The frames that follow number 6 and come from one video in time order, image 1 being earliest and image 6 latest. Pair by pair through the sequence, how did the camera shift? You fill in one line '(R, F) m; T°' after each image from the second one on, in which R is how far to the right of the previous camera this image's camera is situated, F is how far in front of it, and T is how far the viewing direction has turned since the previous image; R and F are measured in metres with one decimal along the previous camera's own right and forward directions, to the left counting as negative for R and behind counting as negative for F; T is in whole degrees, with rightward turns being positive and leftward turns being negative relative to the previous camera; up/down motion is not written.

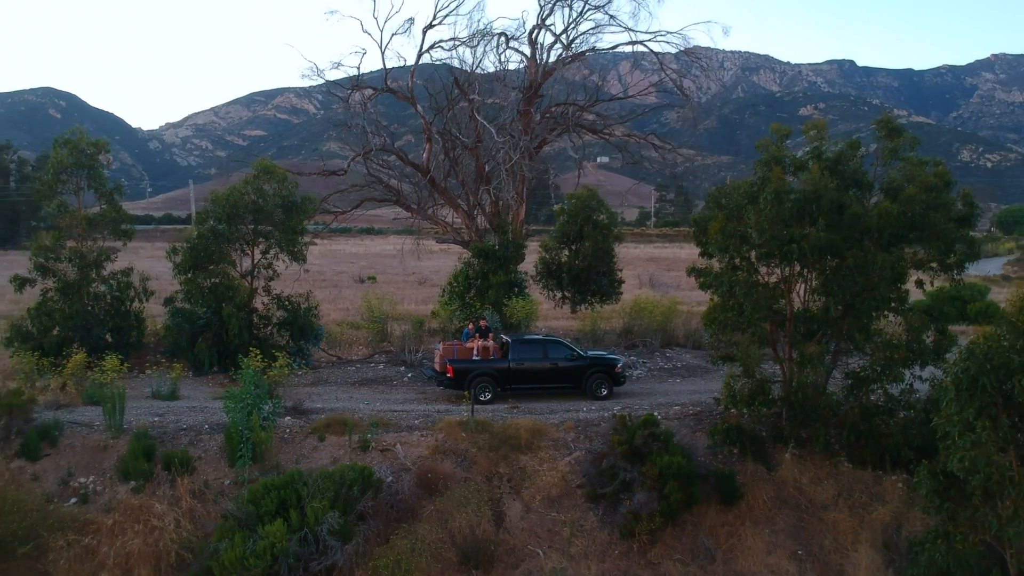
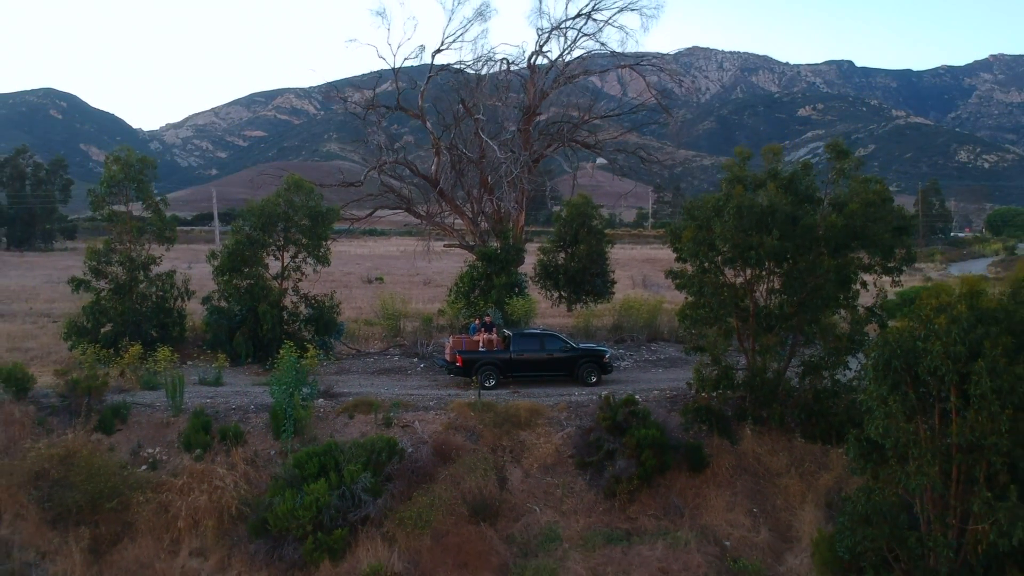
(0.0, -2.1) m; 0°
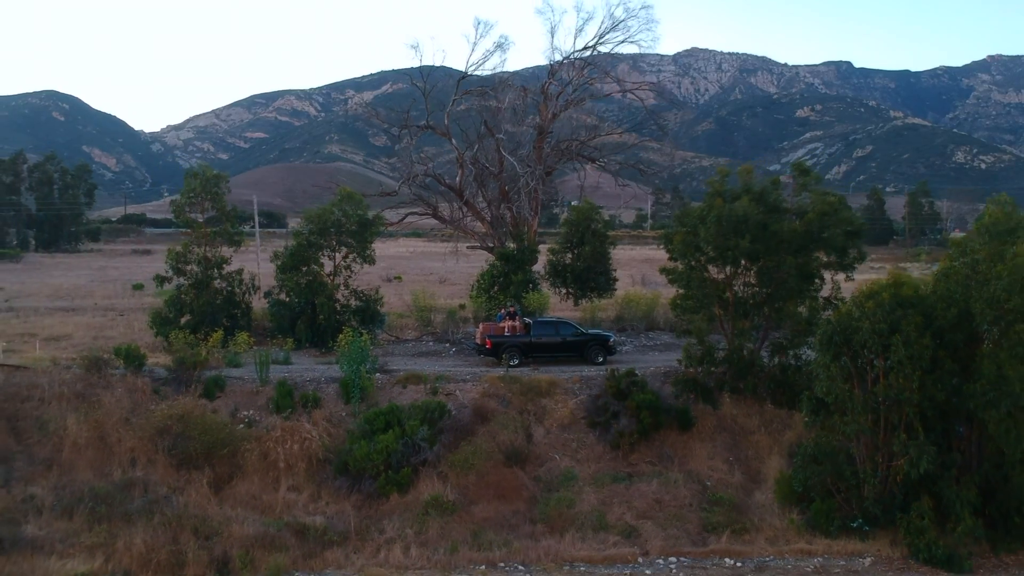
(-0.5, -3.3) m; 0°
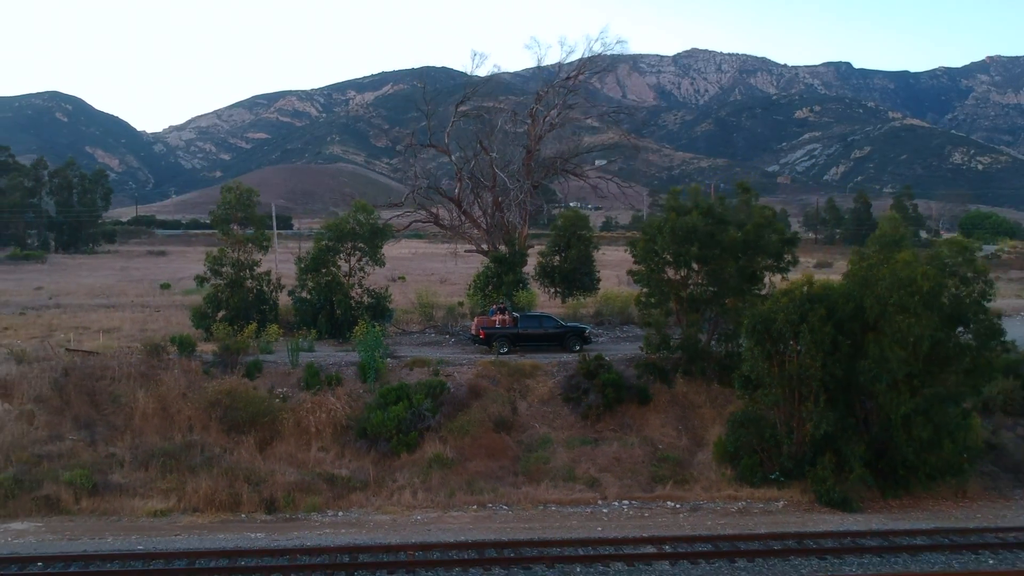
(+0.3, -3.6) m; 0°
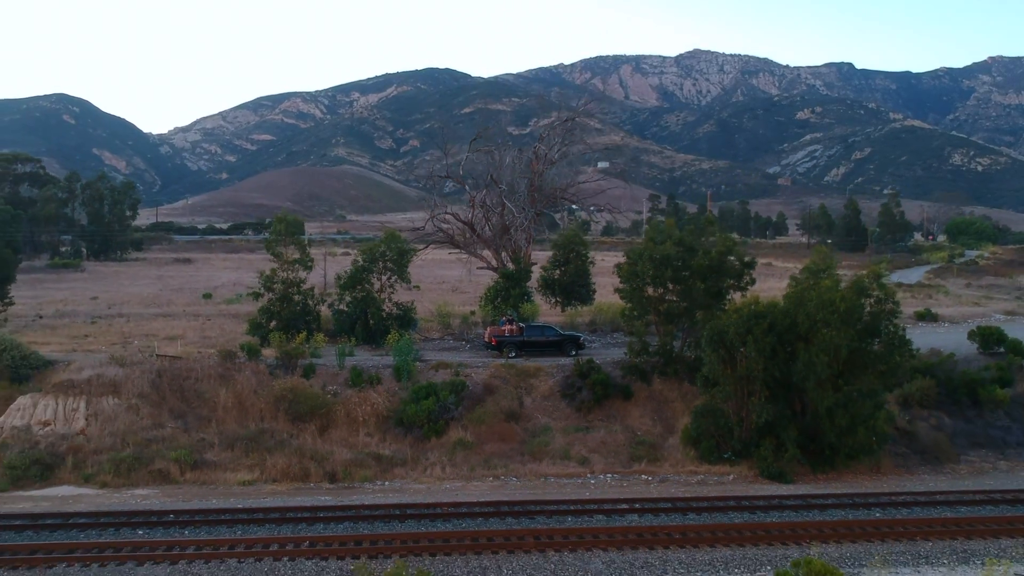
(-0.1, -4.7) m; 0°
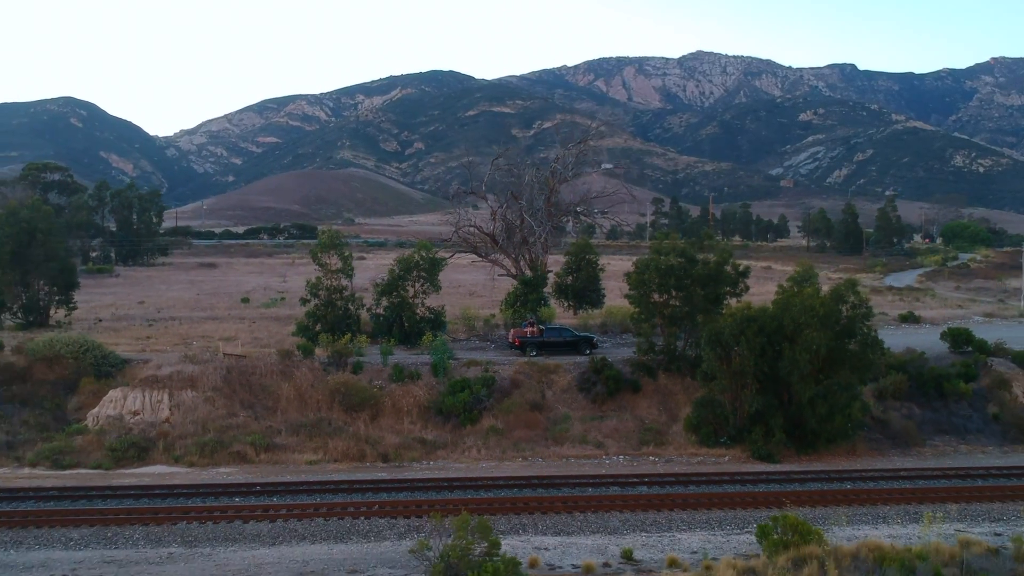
(-0.7, -3.6) m; 0°
